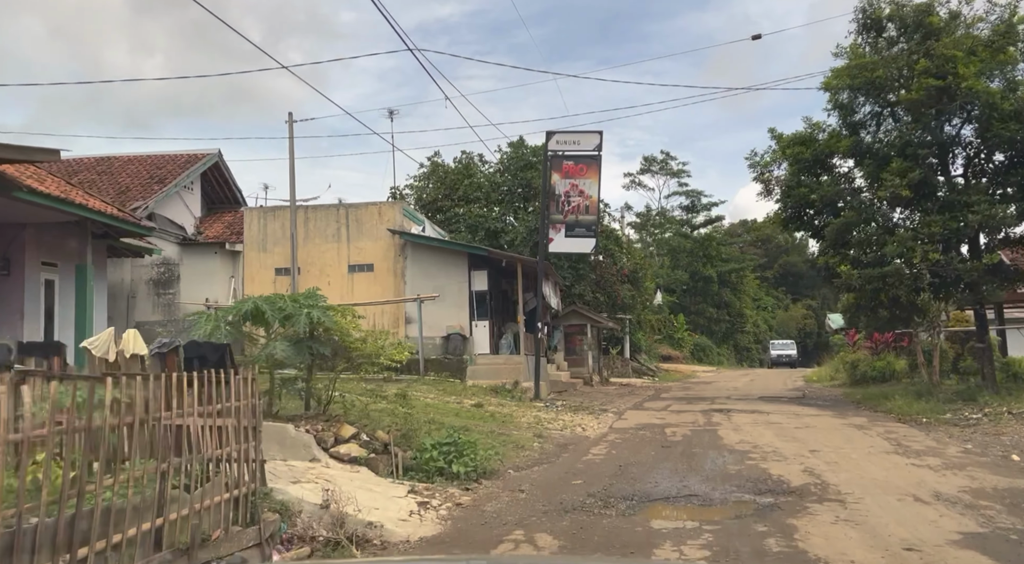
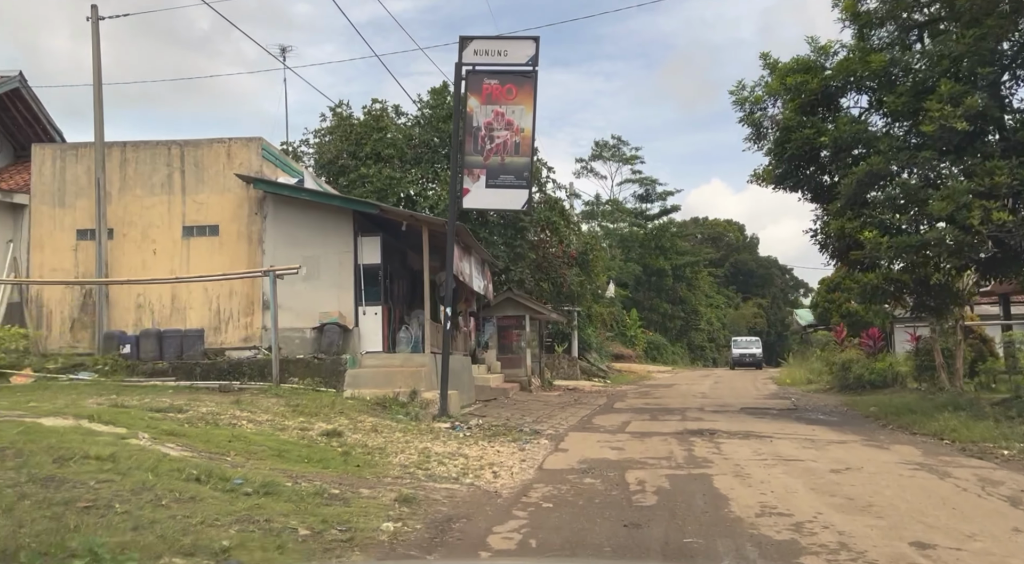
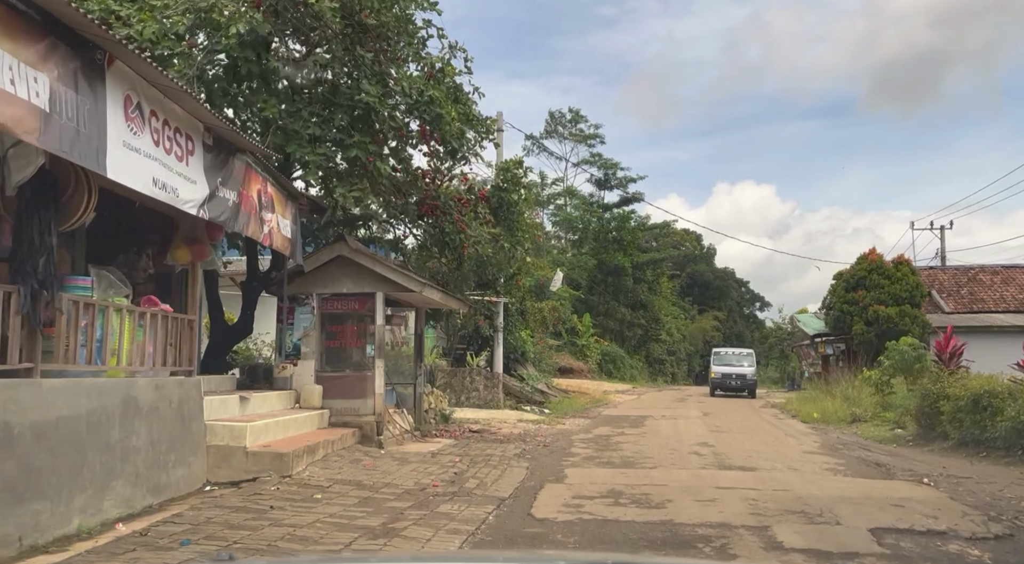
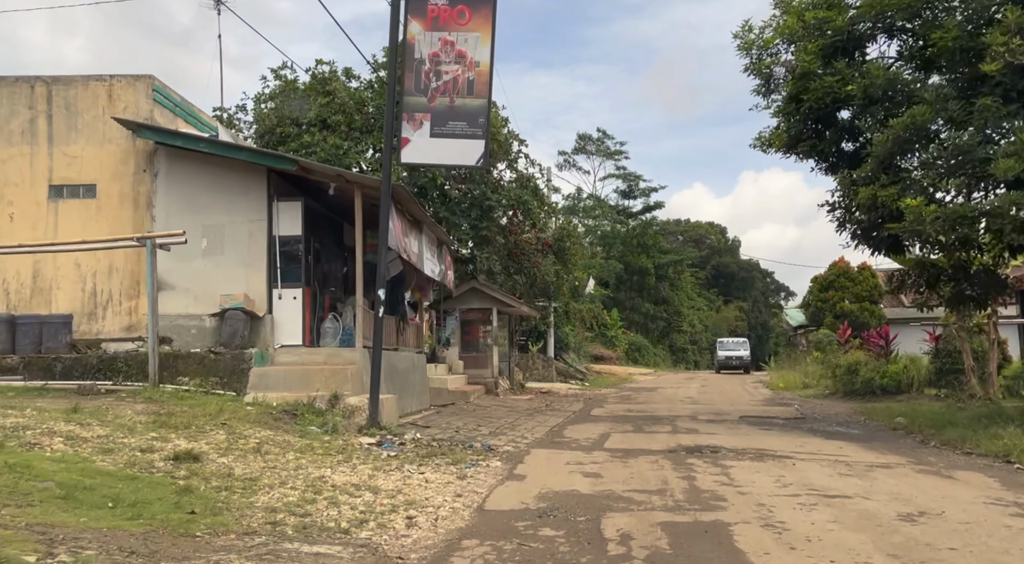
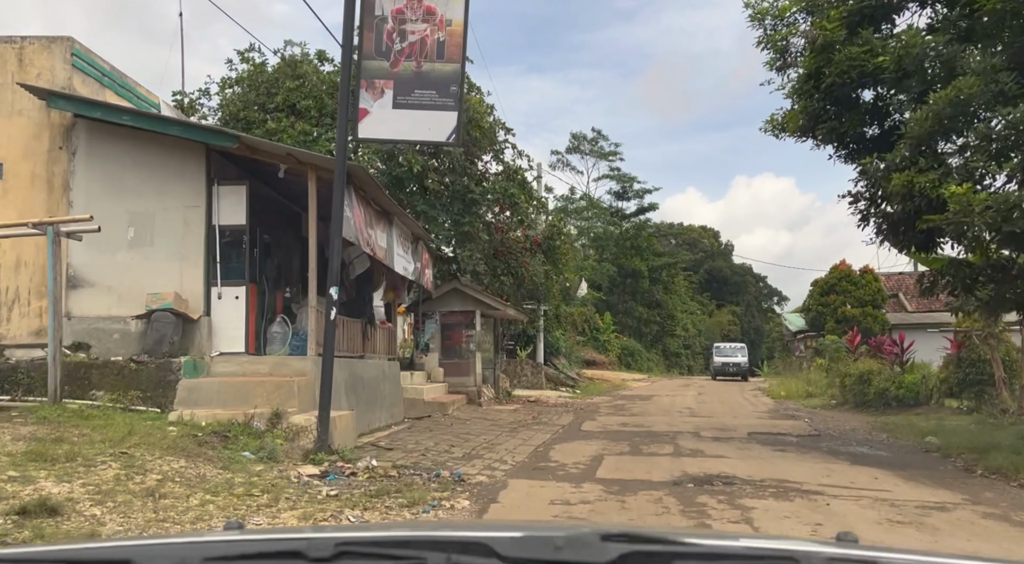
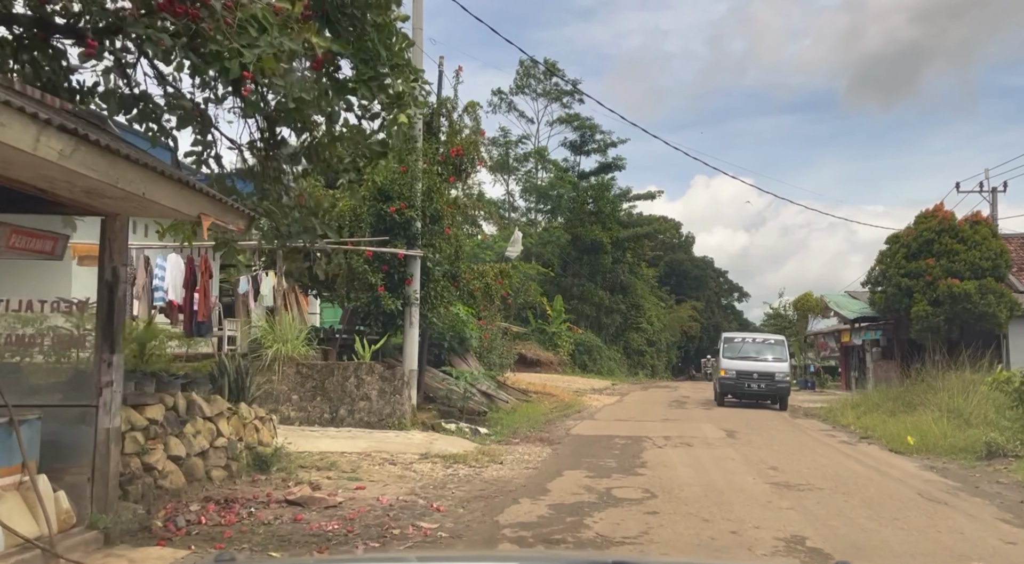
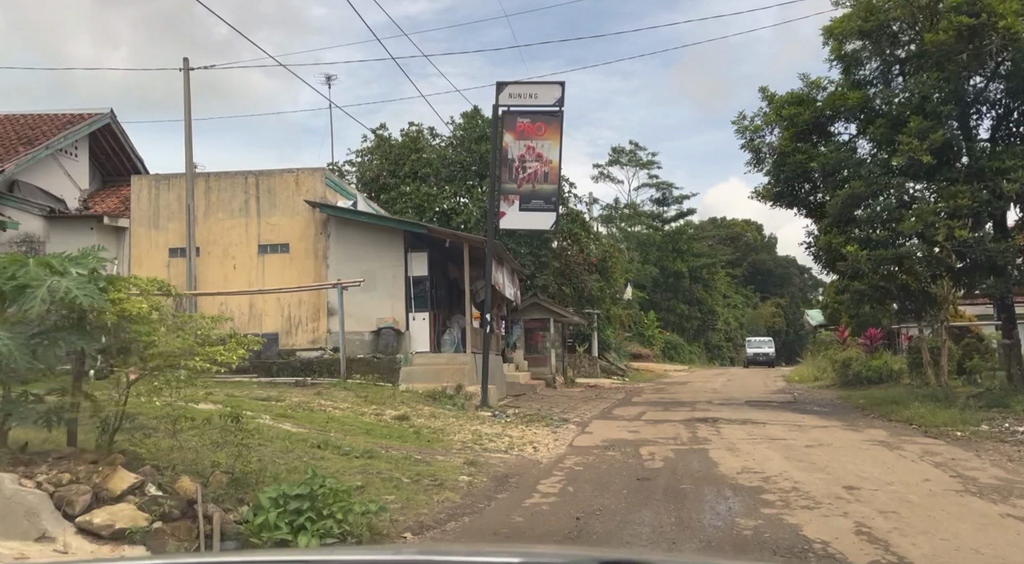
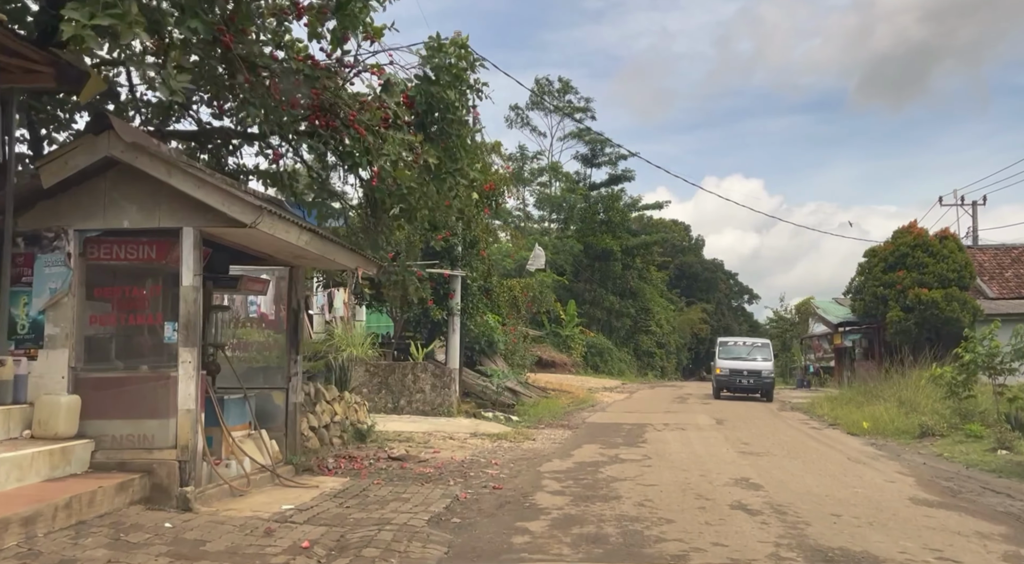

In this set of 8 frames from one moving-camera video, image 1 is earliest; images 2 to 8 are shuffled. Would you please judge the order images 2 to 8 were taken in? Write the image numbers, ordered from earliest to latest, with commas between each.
7, 2, 4, 5, 3, 8, 6
